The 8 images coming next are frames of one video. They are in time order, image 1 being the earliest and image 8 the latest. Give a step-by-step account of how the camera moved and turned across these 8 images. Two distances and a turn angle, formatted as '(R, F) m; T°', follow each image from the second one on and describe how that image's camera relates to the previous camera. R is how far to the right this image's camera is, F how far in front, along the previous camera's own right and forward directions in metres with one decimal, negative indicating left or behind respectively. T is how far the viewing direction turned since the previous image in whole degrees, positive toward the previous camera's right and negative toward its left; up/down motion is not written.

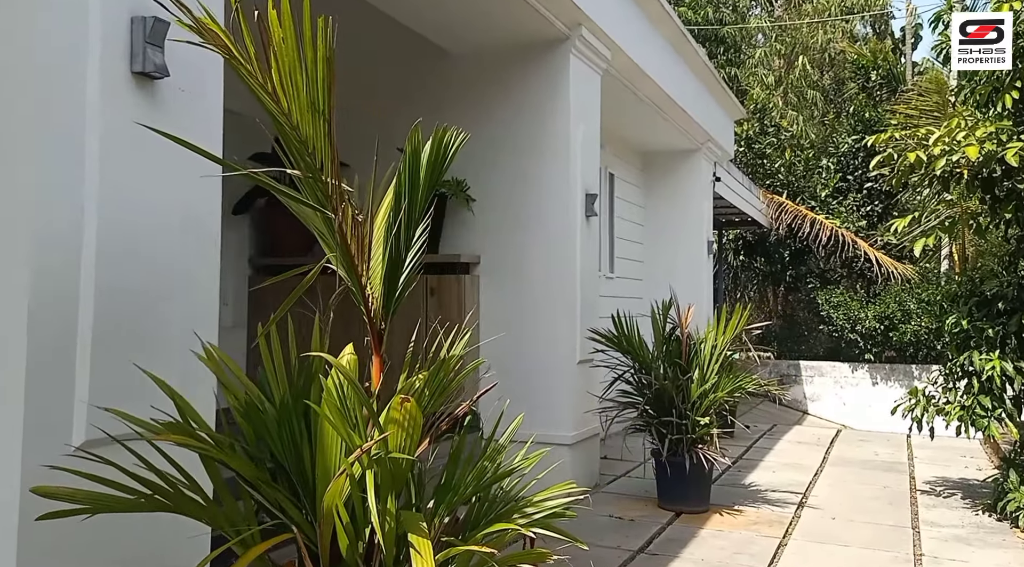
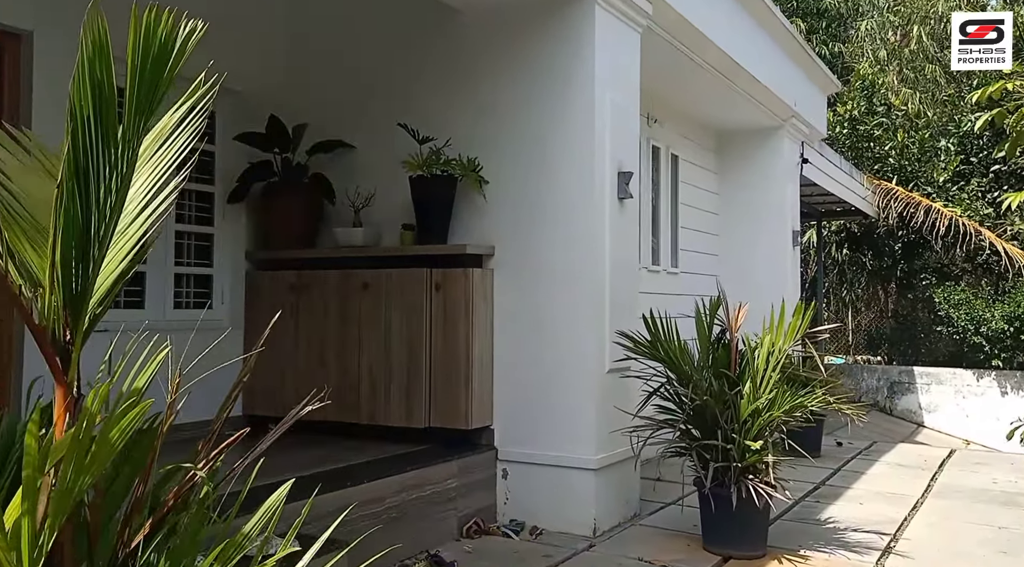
(+0.5, +0.9) m; -7°
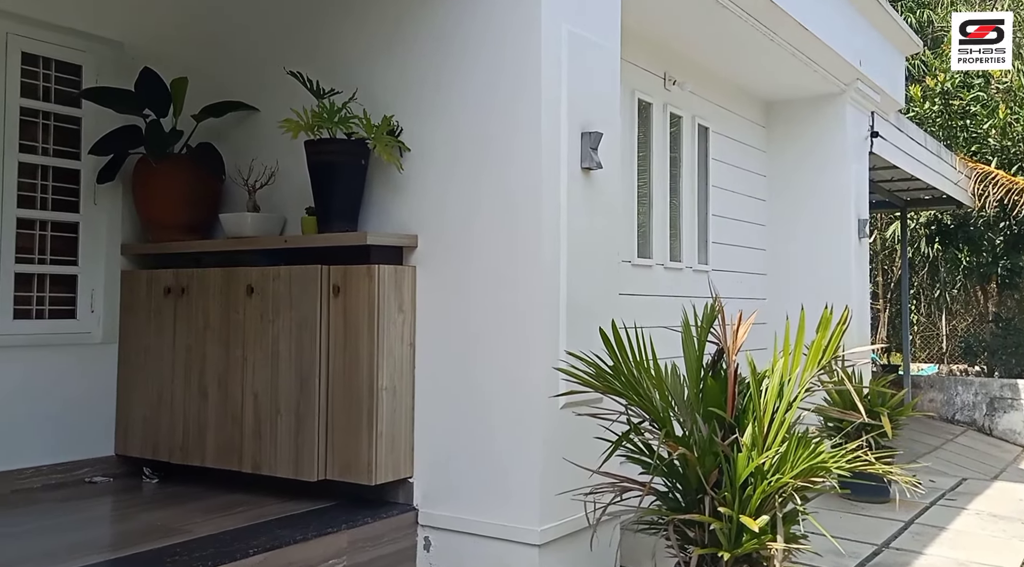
(+0.6, +1.4) m; -5°
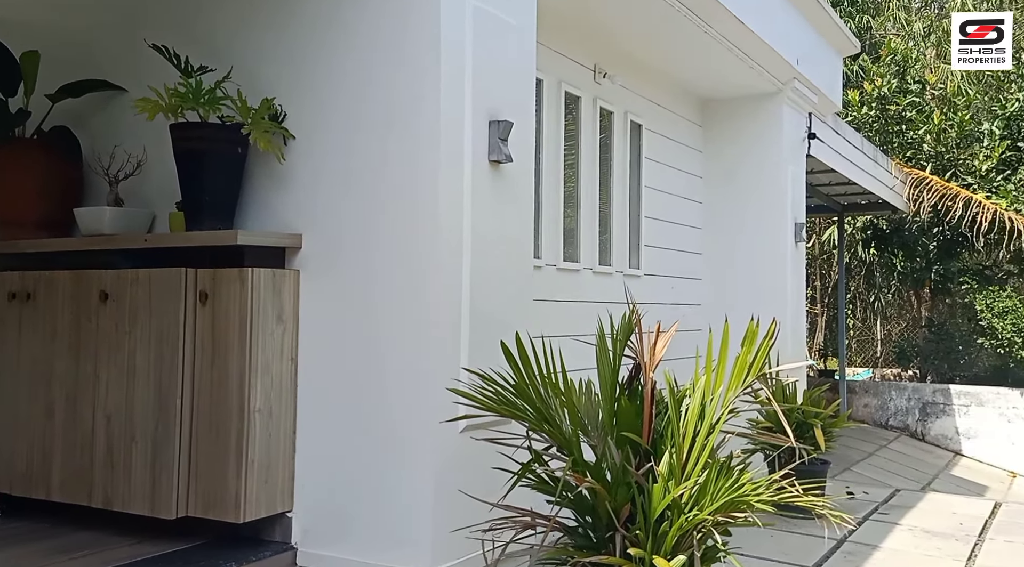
(+0.1, +0.4) m; +3°
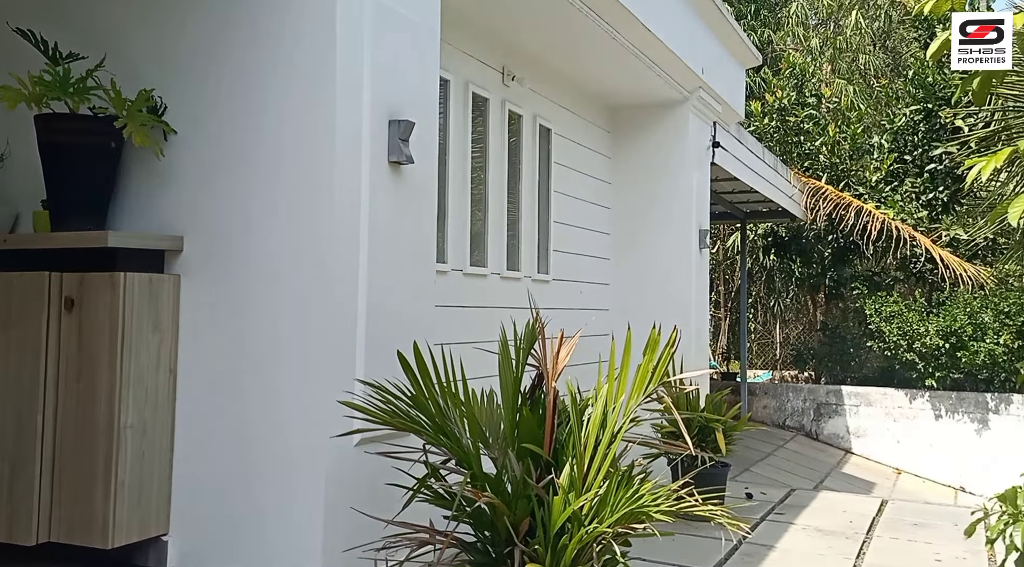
(0.0, +0.1) m; +5°
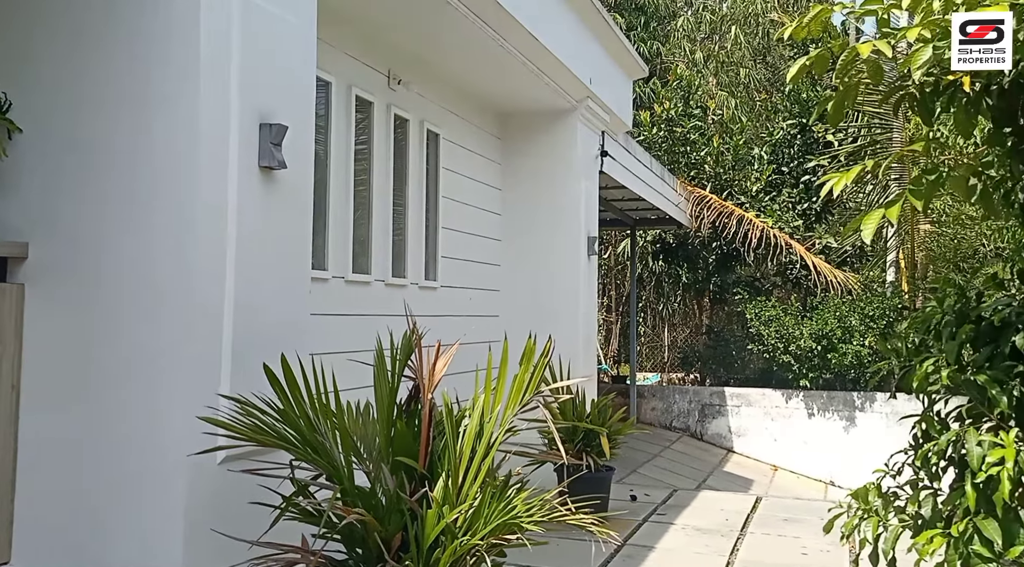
(+0.1, -0.1) m; +5°
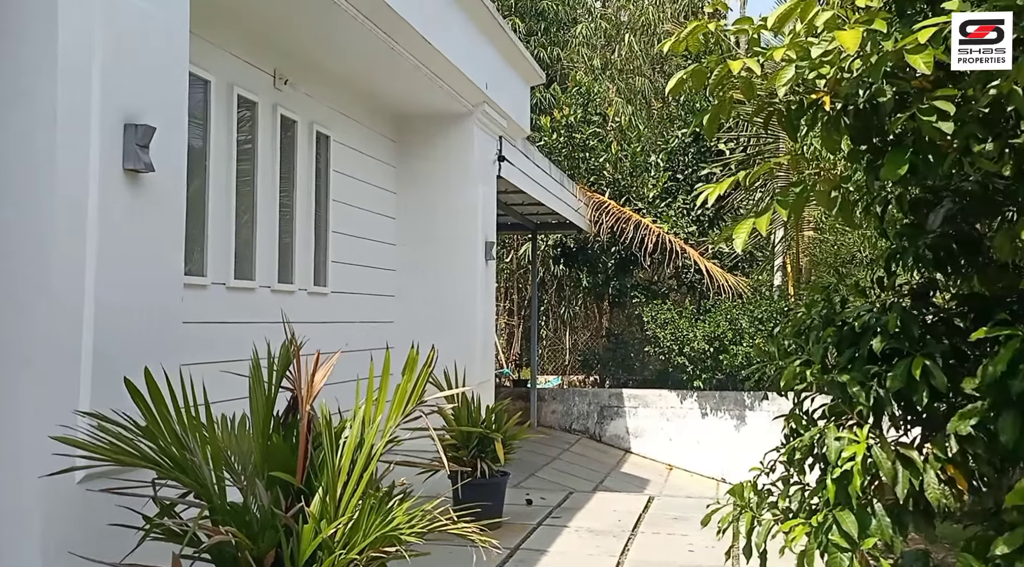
(+0.1, -0.1) m; +5°
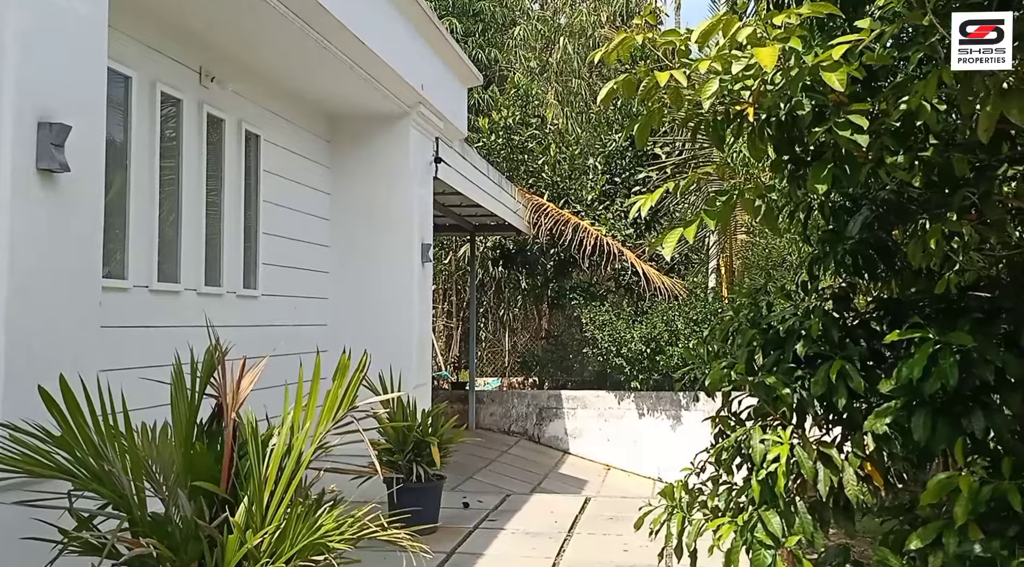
(+0.1, 0.0) m; +3°
